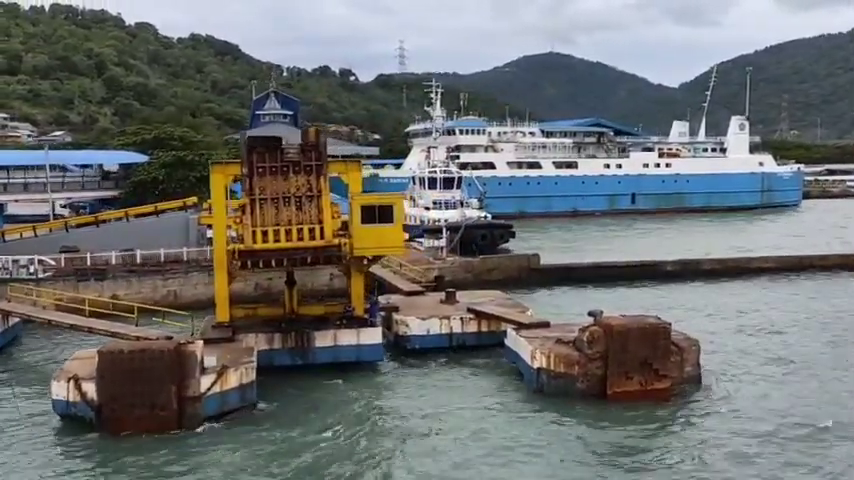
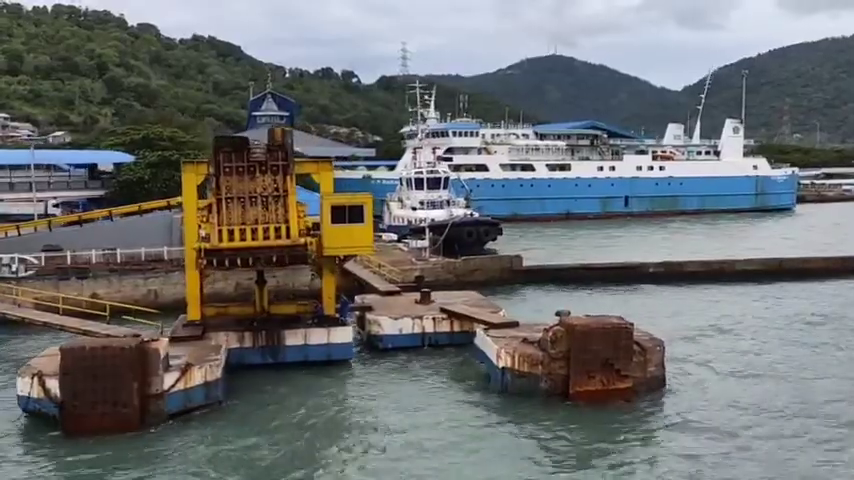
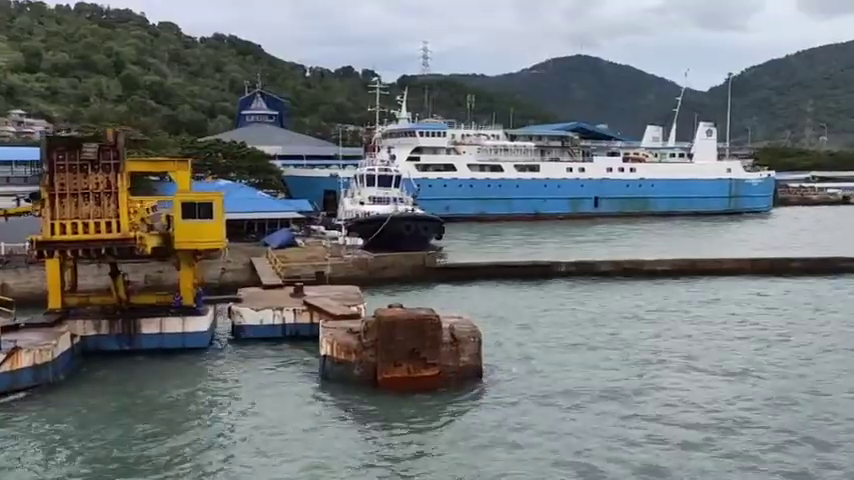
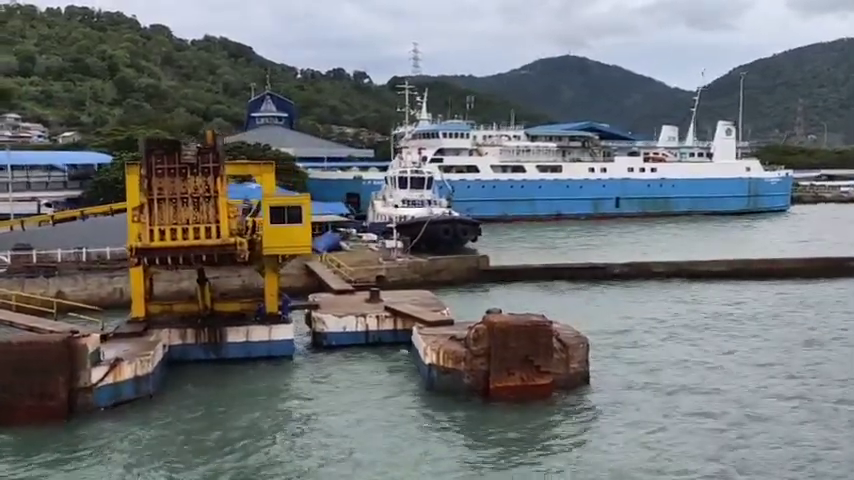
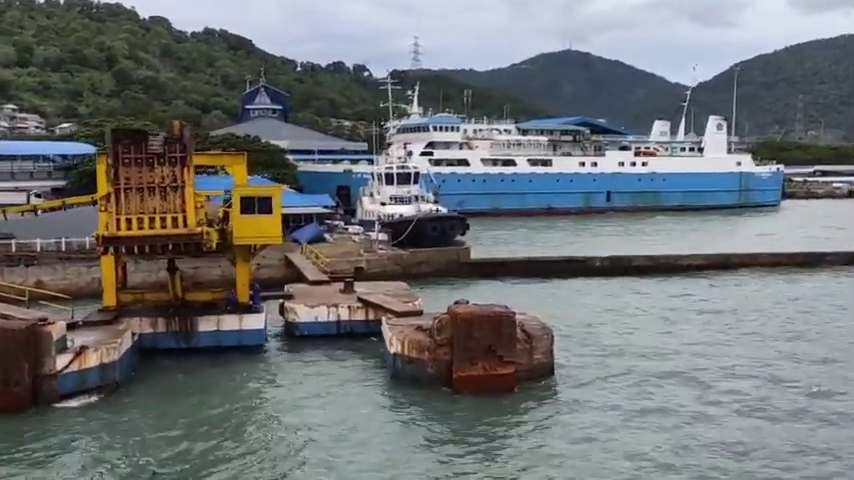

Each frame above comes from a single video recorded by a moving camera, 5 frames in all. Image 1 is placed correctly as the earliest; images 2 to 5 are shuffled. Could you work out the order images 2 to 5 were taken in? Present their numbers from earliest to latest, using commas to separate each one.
2, 4, 5, 3
